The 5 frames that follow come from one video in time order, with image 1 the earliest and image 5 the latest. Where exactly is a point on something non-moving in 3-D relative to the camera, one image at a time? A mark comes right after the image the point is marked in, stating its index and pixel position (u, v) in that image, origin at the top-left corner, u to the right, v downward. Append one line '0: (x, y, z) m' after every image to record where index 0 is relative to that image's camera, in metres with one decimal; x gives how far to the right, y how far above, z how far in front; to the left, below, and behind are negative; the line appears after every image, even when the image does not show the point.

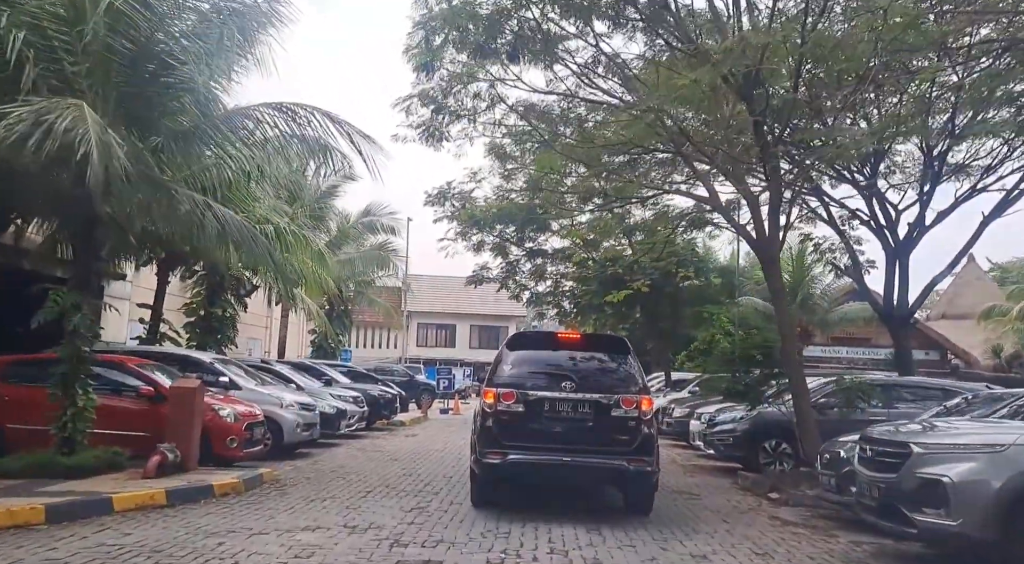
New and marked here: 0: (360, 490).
0: (-1.7, -2.3, +9.2) m
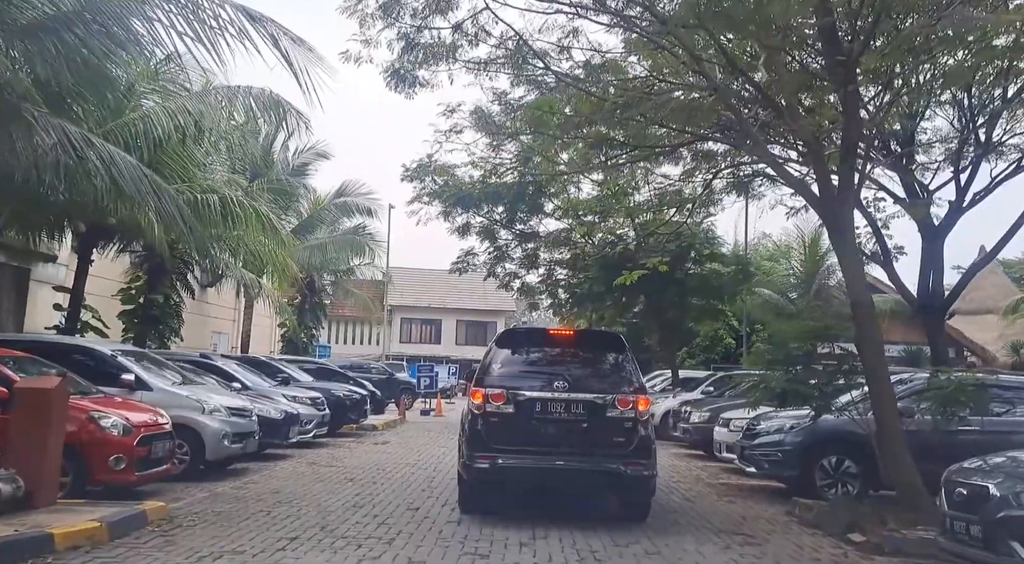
0: (-1.8, -2.0, +6.5) m
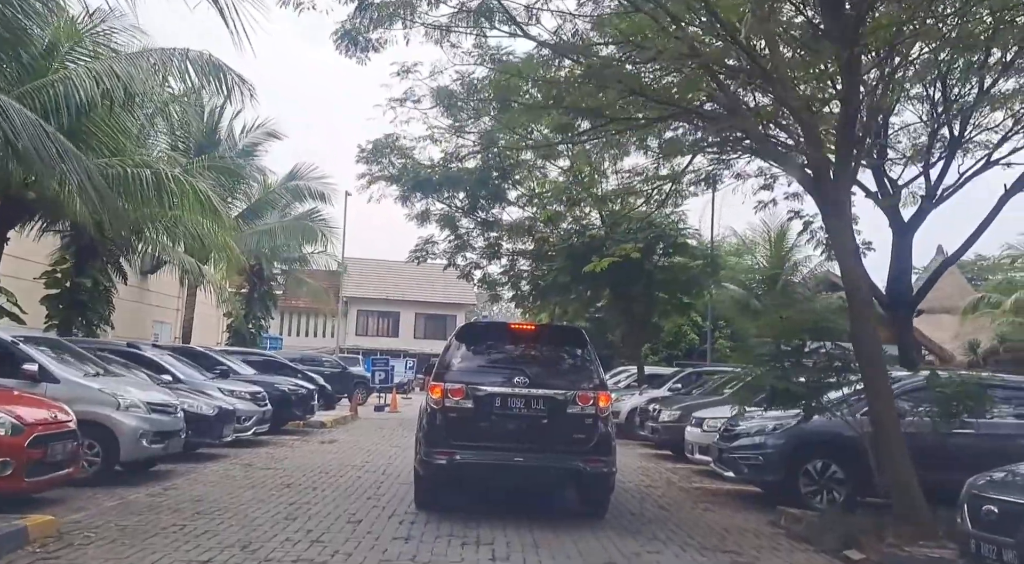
0: (-2.1, -1.8, +5.5) m
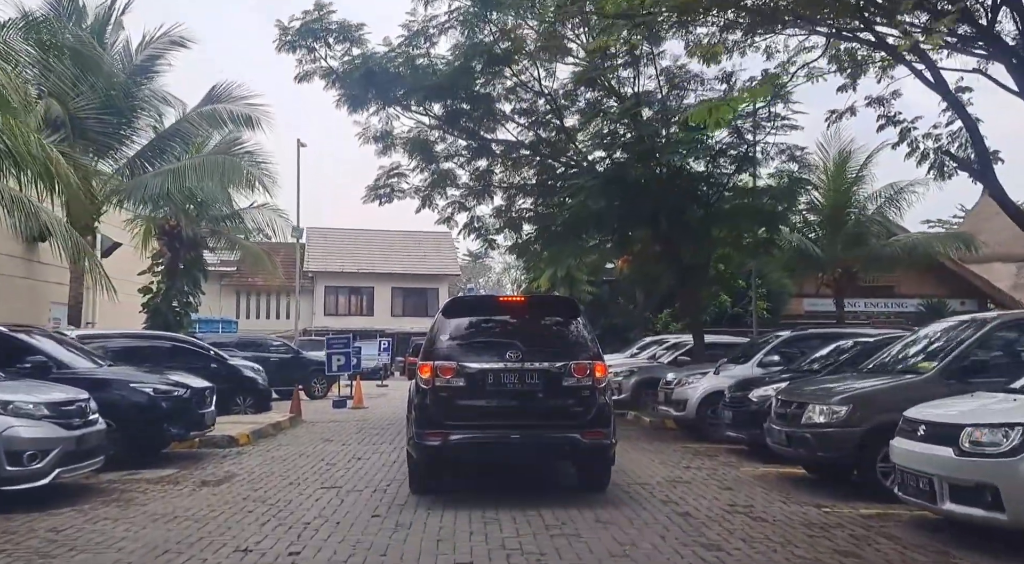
0: (-1.7, -1.2, -0.6) m
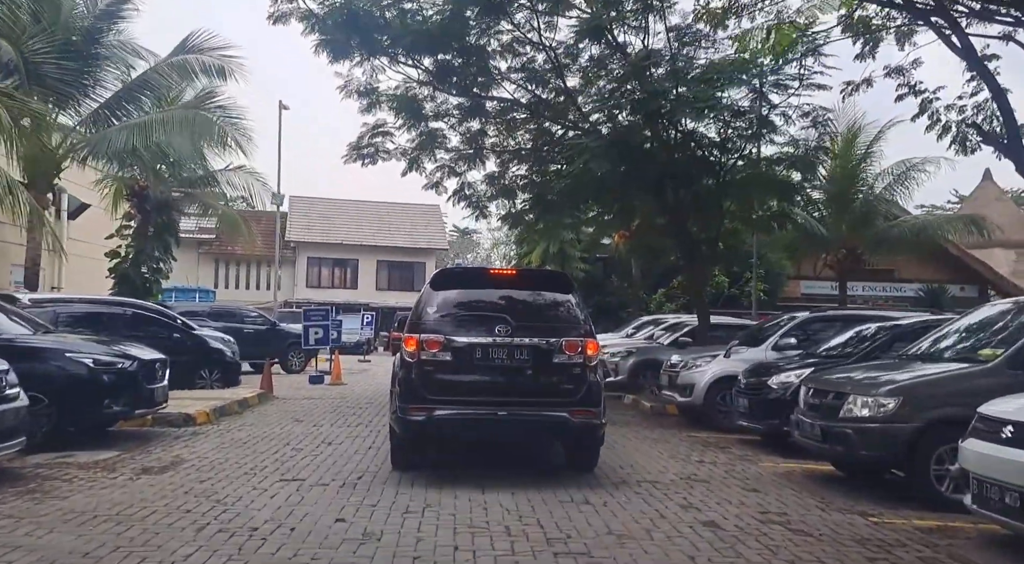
0: (-1.6, -1.1, -1.7) m
